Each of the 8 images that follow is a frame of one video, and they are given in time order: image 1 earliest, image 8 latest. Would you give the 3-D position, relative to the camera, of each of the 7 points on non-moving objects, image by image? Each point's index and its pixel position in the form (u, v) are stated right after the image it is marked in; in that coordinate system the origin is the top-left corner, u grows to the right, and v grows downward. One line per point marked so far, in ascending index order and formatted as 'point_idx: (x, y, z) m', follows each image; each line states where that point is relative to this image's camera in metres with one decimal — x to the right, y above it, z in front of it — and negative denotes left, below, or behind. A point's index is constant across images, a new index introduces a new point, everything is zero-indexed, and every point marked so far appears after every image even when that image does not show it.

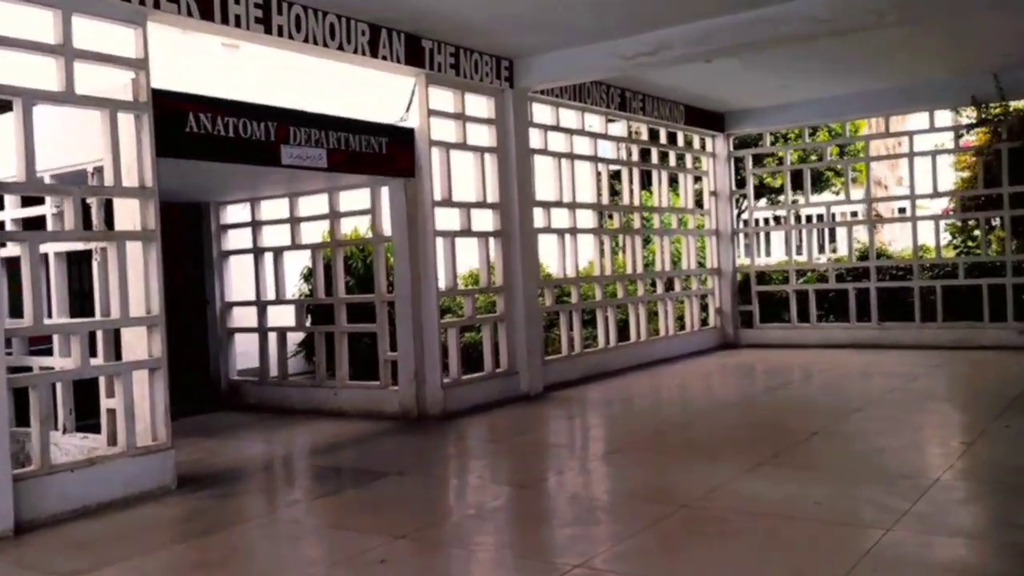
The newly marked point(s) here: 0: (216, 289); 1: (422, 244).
0: (-2.3, 0.0, +7.4) m
1: (-0.6, +0.3, +6.3) m
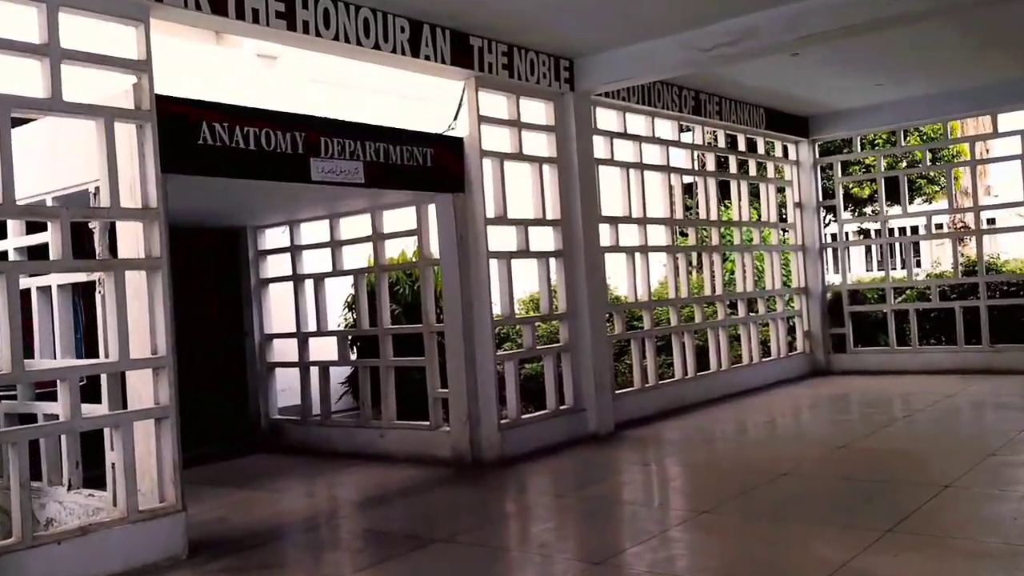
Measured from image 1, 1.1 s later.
0: (-1.9, -0.2, +6.8) m
1: (-0.2, +0.1, +5.6) m
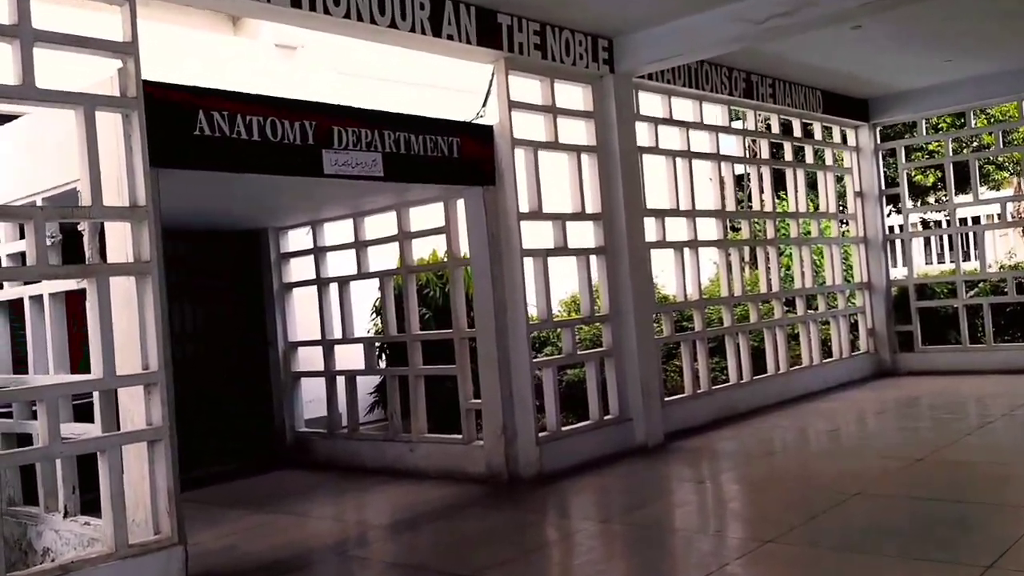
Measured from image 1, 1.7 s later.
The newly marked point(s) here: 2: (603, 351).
0: (-1.6, -0.3, +6.4) m
1: (0.0, +0.1, +5.1) m
2: (+0.5, -0.4, +5.7) m
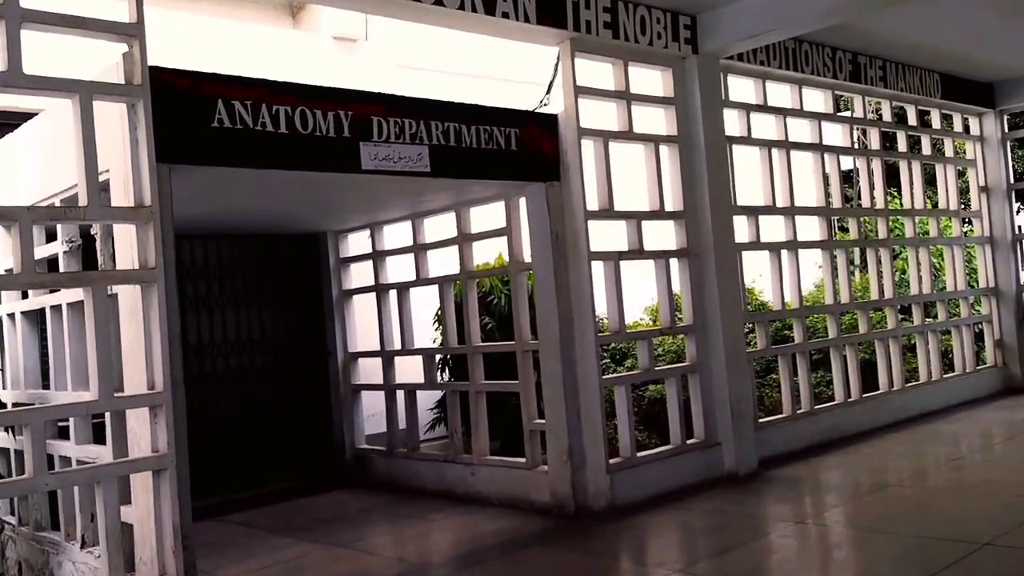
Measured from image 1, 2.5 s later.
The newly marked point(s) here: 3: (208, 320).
0: (-1.1, -0.3, +6.0) m
1: (+0.3, +0.1, +4.6) m
2: (+0.9, -0.4, +5.1) m
3: (-1.8, -0.2, +5.7) m
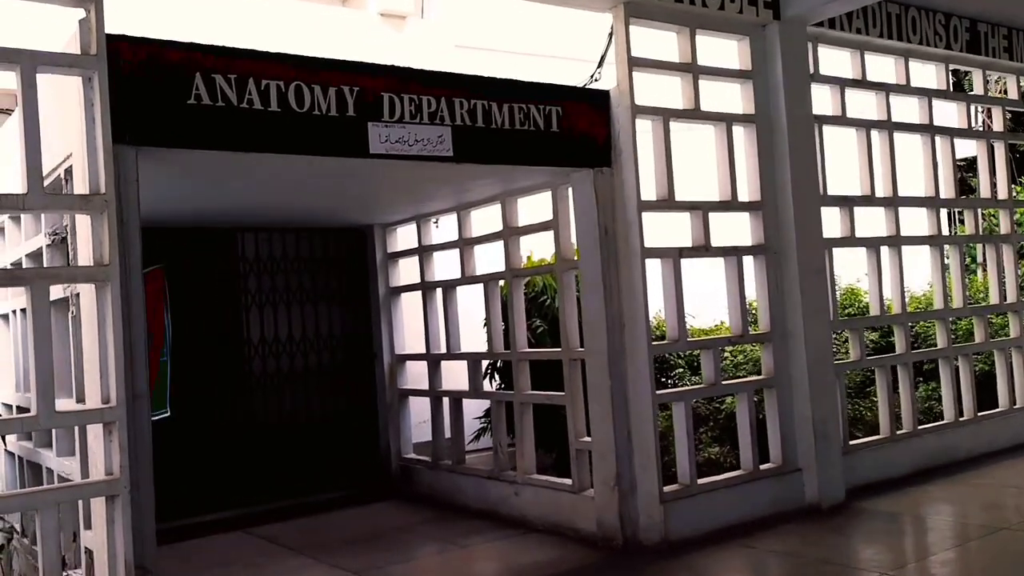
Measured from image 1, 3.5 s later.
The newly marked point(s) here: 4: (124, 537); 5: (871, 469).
0: (-0.8, -0.3, +5.6) m
1: (+0.5, +0.1, +4.0) m
2: (+1.2, -0.4, +4.4) m
3: (-1.5, -0.2, +5.3) m
4: (-1.1, -0.7, +2.7) m
5: (+1.8, -0.9, +4.8) m
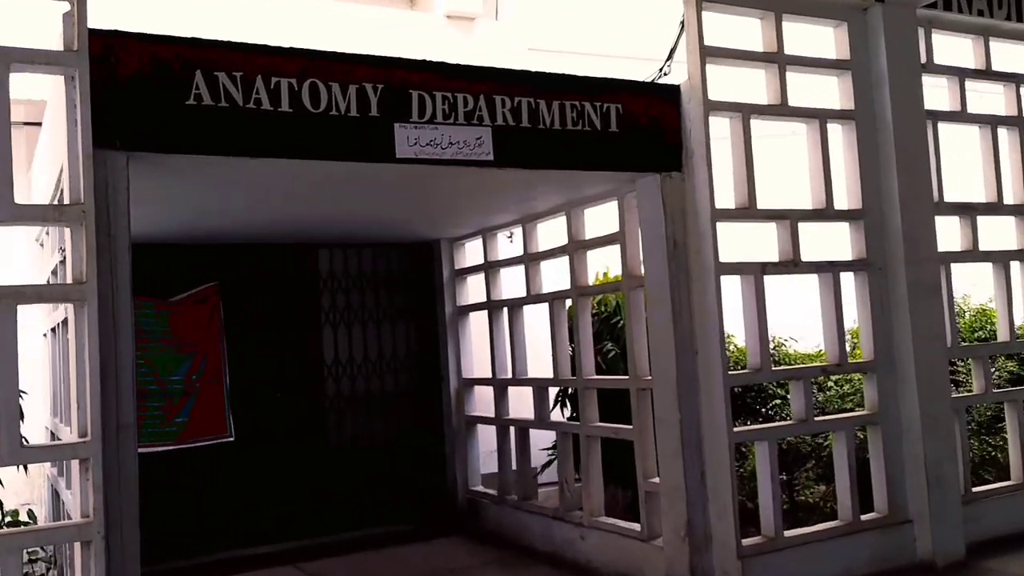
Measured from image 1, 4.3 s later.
0: (-0.3, -0.4, +5.2) m
1: (+0.7, 0.0, +3.5) m
2: (+1.4, -0.5, +3.8) m
3: (-1.1, -0.3, +5.1) m
4: (-1.1, -0.8, +2.4) m
5: (+2.1, -1.0, +4.1) m
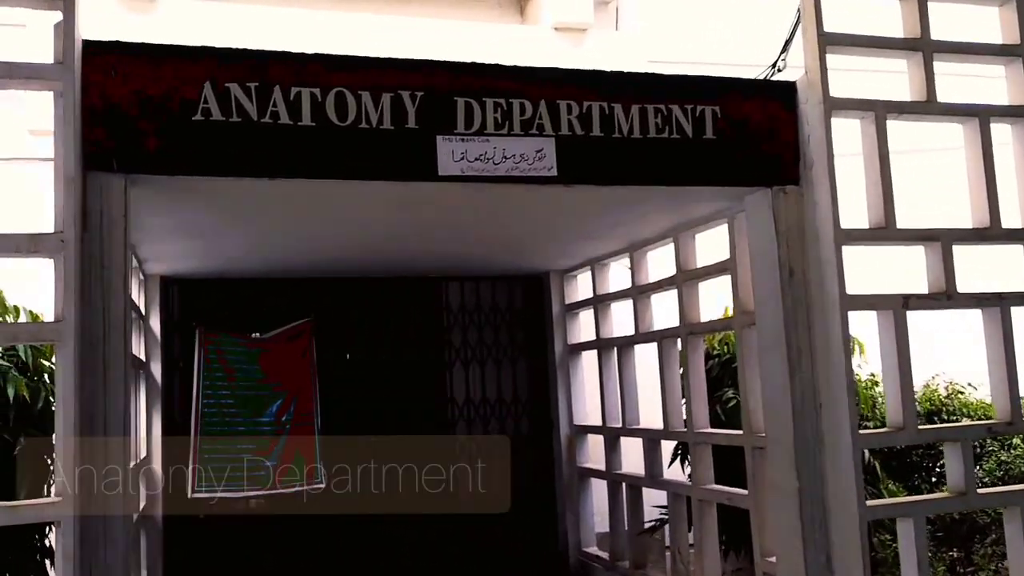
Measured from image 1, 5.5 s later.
0: (+0.2, -0.6, +4.7) m
1: (+0.9, -0.1, +2.9) m
2: (+1.7, -0.6, +3.0) m
3: (-0.6, -0.5, +4.7) m
4: (-1.0, -0.8, +2.1) m
5: (+2.5, -1.1, +3.2) m
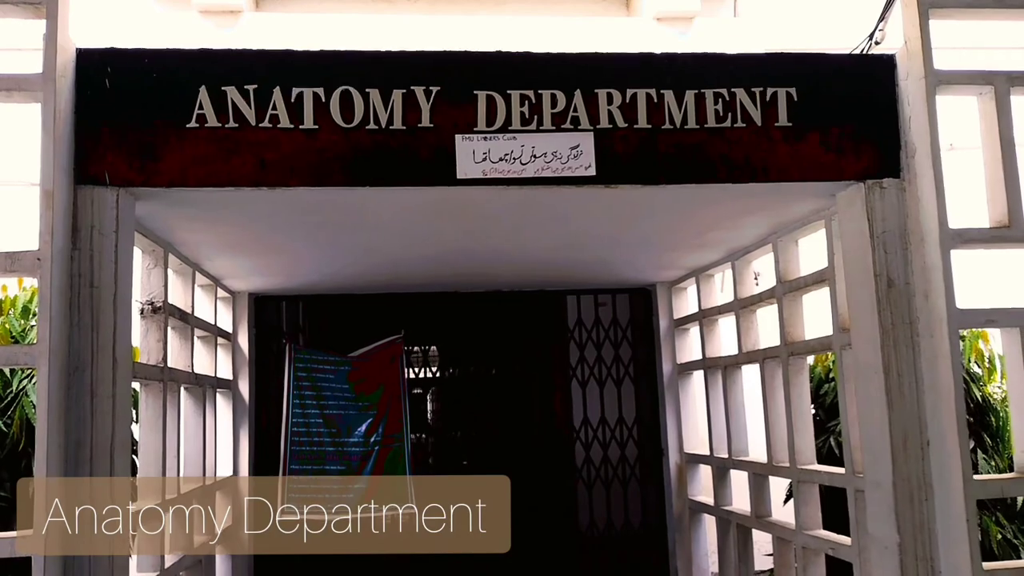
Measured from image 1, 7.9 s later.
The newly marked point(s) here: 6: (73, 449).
0: (+0.7, -0.6, +4.3) m
1: (+1.0, -0.1, +2.4) m
2: (+1.8, -0.7, +2.4) m
3: (-0.1, -0.5, +4.5) m
4: (-1.0, -0.9, +2.0) m
5: (+2.6, -1.2, +2.3) m
6: (-1.0, -0.4, +2.1) m
